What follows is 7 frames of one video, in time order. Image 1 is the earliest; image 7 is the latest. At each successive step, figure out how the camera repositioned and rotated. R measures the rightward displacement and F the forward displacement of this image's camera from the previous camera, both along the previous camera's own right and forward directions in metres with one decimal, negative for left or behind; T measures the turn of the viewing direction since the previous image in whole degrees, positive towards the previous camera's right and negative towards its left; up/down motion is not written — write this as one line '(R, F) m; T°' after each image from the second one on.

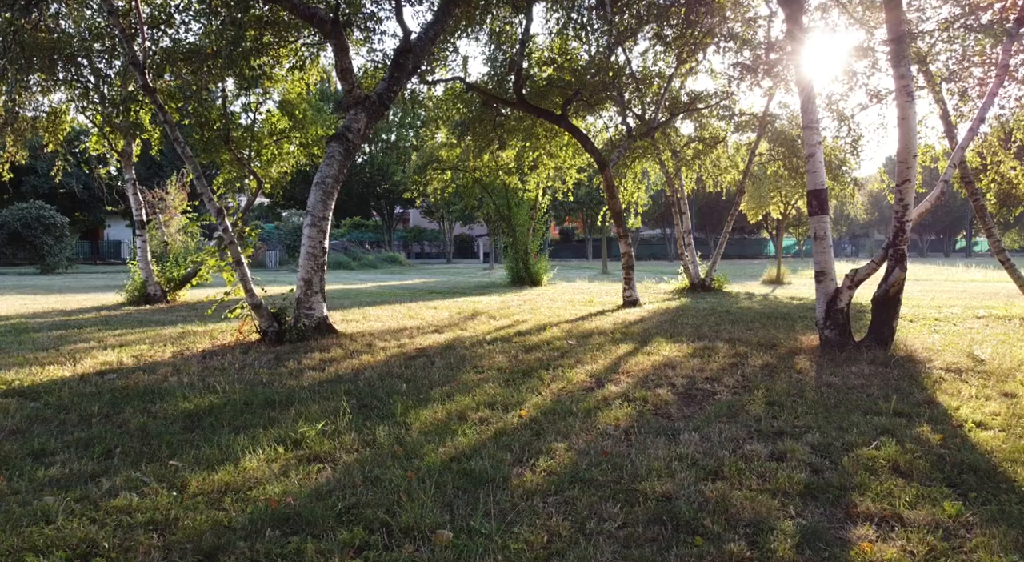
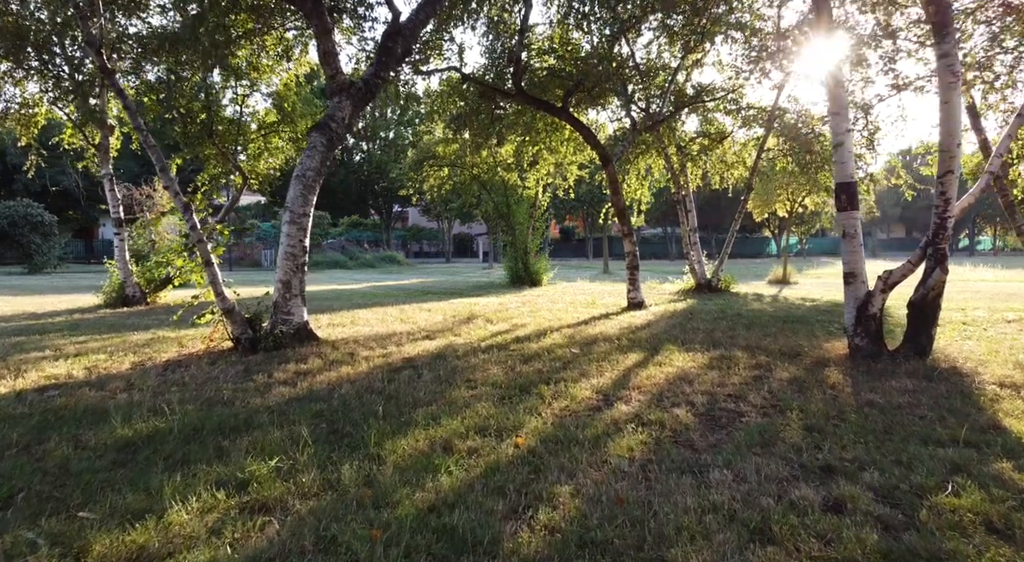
(0.0, +0.5) m; 0°
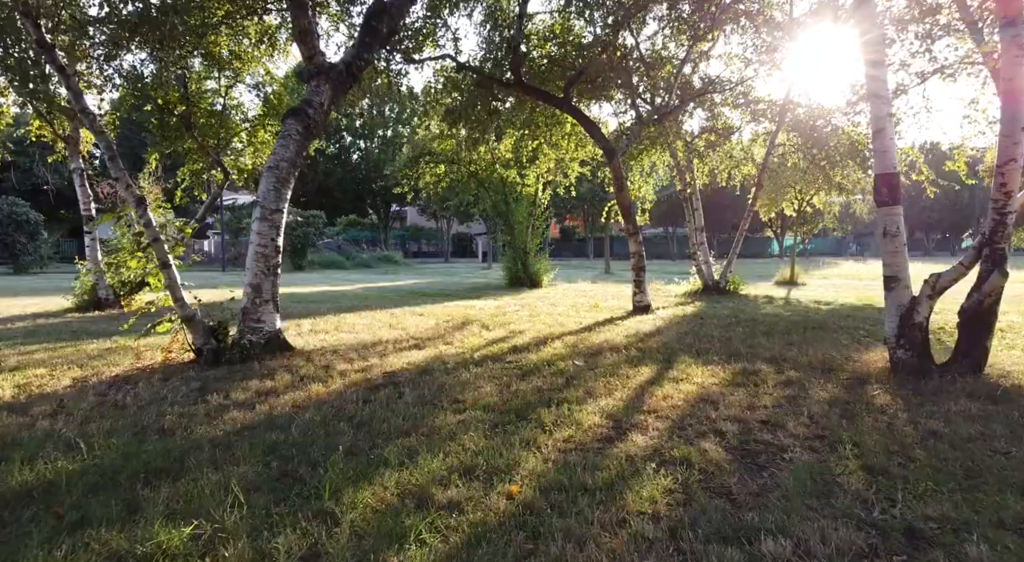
(0.0, +0.6) m; 0°
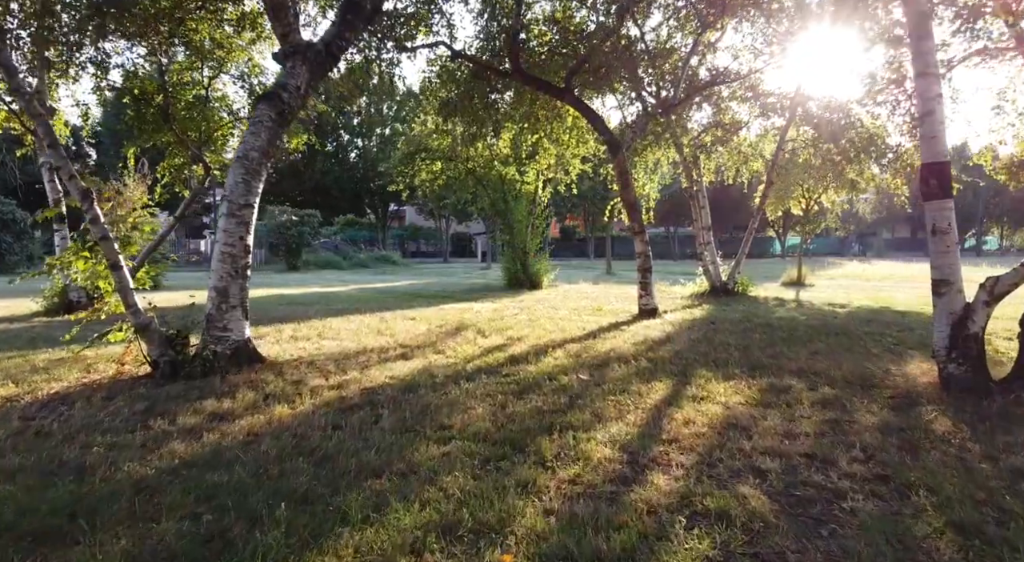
(0.0, +0.6) m; 0°
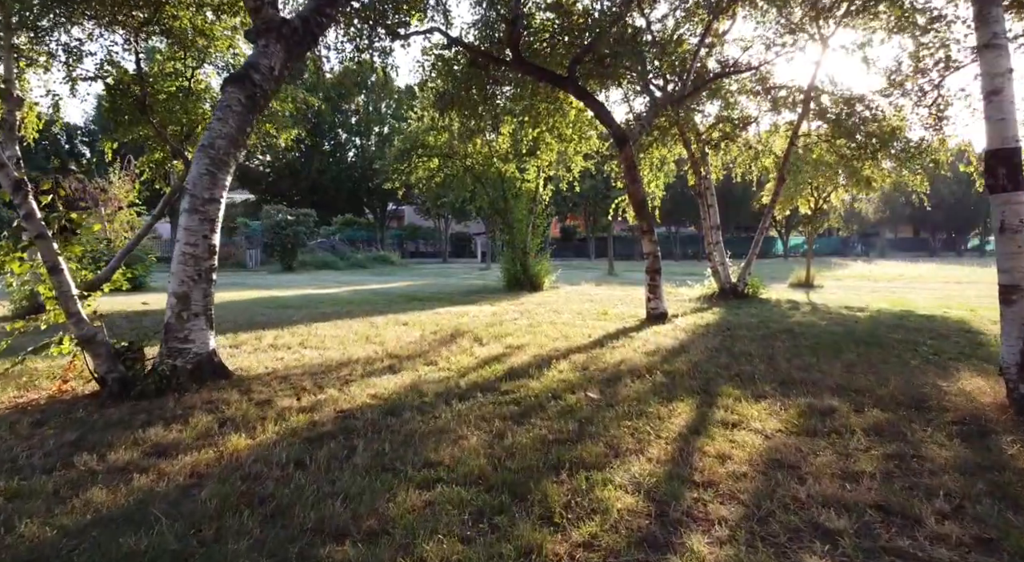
(0.0, +0.6) m; 0°
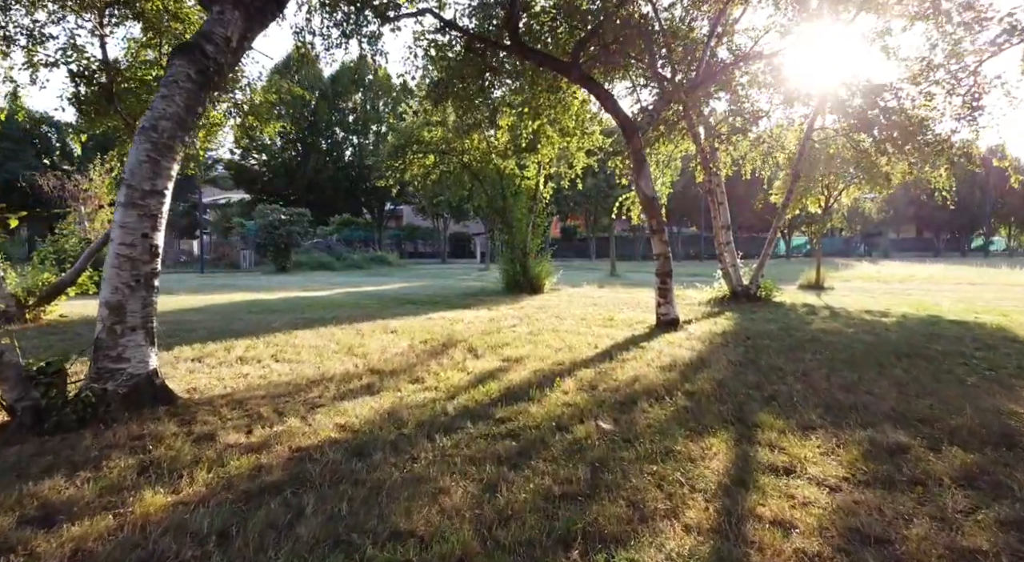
(0.0, +0.7) m; 0°
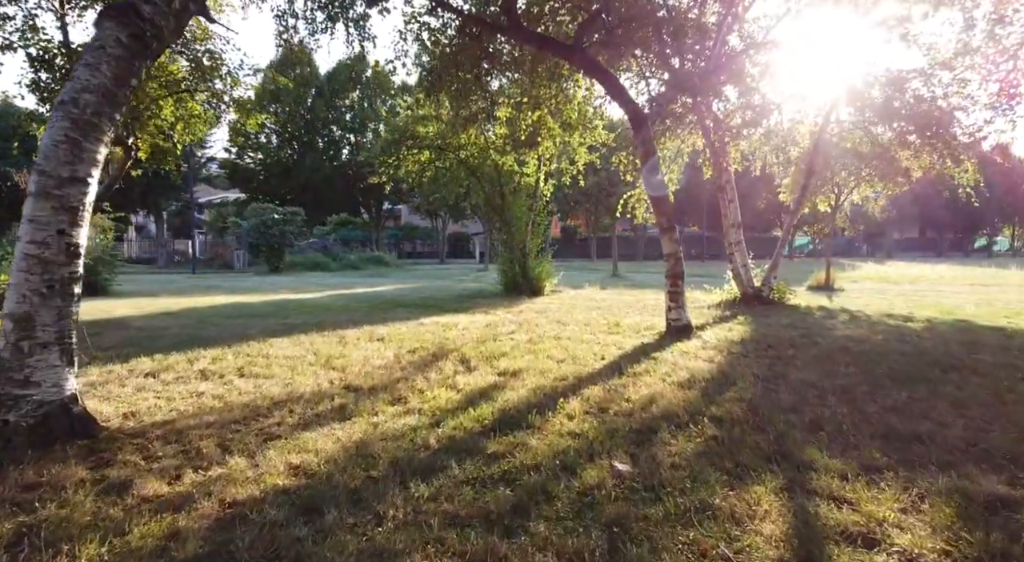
(0.0, +0.6) m; 0°
